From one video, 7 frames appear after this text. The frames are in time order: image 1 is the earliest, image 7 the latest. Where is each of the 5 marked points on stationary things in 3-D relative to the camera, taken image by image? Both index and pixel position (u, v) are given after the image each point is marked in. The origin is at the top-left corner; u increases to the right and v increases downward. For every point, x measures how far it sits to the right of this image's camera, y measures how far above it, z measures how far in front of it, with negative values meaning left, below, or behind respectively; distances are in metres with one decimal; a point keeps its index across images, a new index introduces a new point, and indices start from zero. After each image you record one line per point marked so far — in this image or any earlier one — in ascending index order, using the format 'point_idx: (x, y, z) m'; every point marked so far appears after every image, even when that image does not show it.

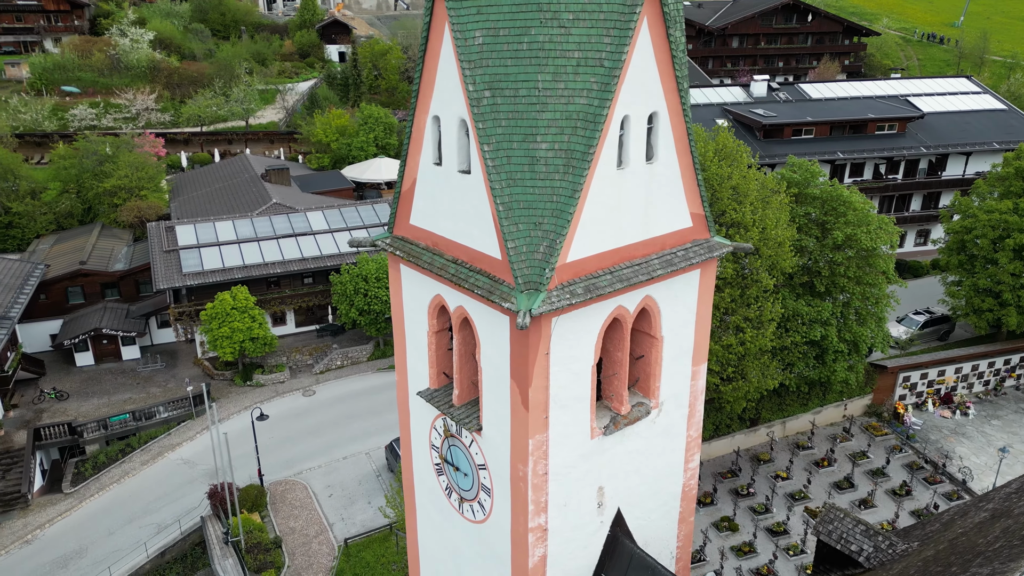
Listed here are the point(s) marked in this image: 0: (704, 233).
0: (+2.8, +0.8, +10.6) m
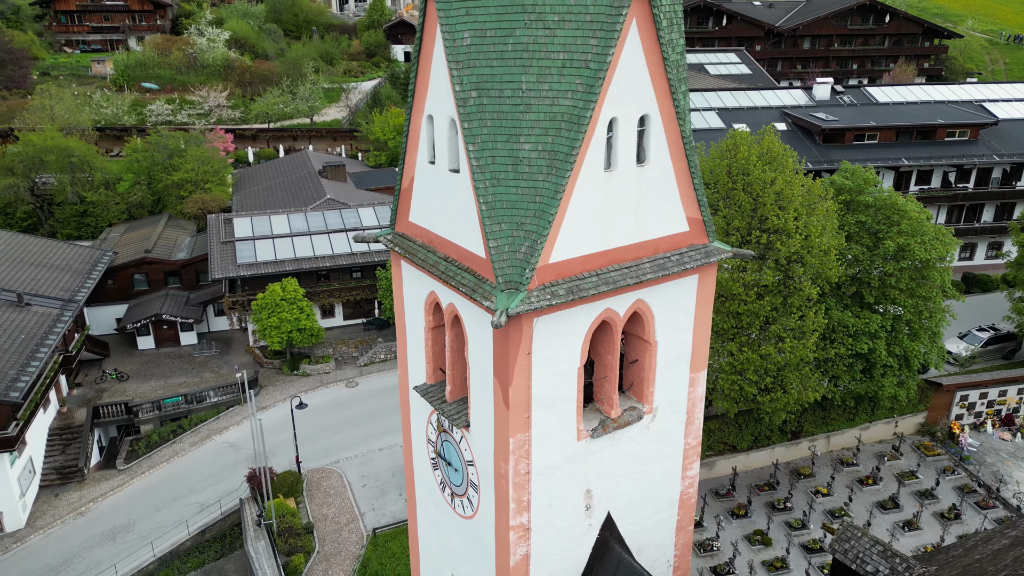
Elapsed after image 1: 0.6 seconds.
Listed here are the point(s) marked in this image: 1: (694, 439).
0: (+2.7, +0.7, +10.5) m
1: (+2.9, -2.4, +11.7) m
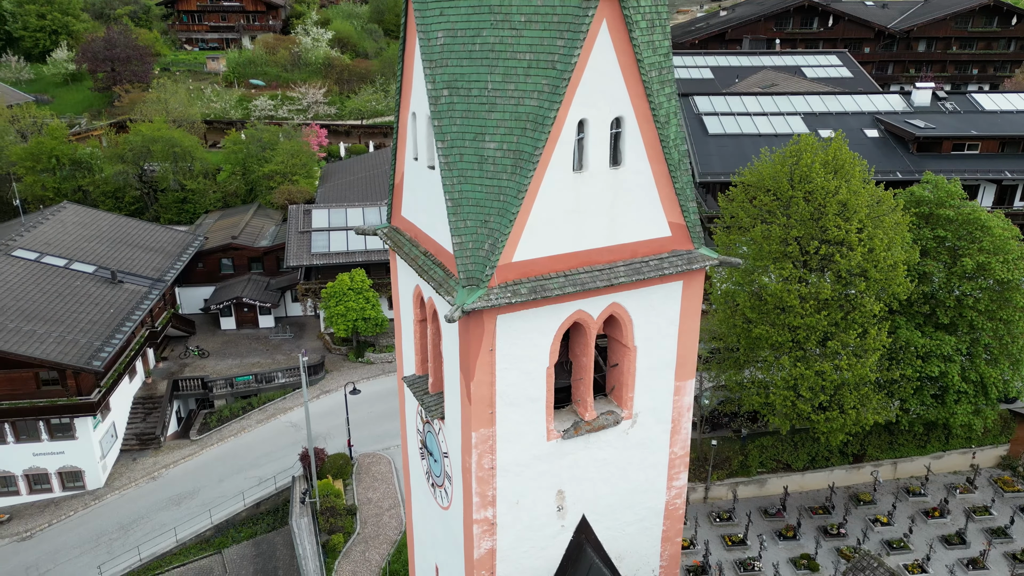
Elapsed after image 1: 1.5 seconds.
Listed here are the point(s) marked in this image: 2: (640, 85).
0: (+2.4, +0.6, +10.3) m
1: (+2.6, -2.5, +11.5) m
2: (+1.6, +2.5, +9.2) m
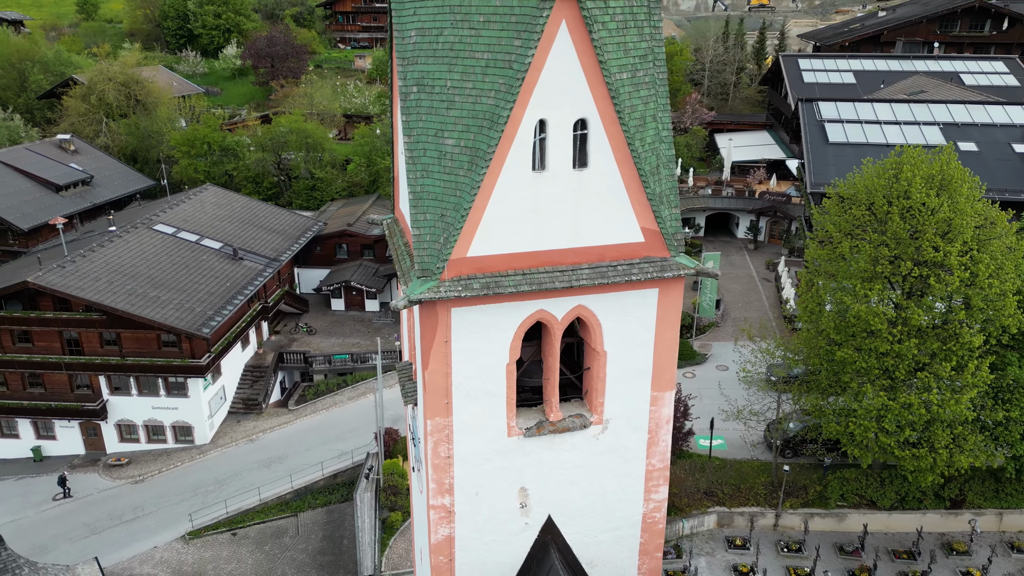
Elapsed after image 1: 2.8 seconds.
0: (+2.0, +0.5, +10.0) m
1: (+2.2, -2.6, +11.2) m
2: (+1.1, +2.5, +9.1) m
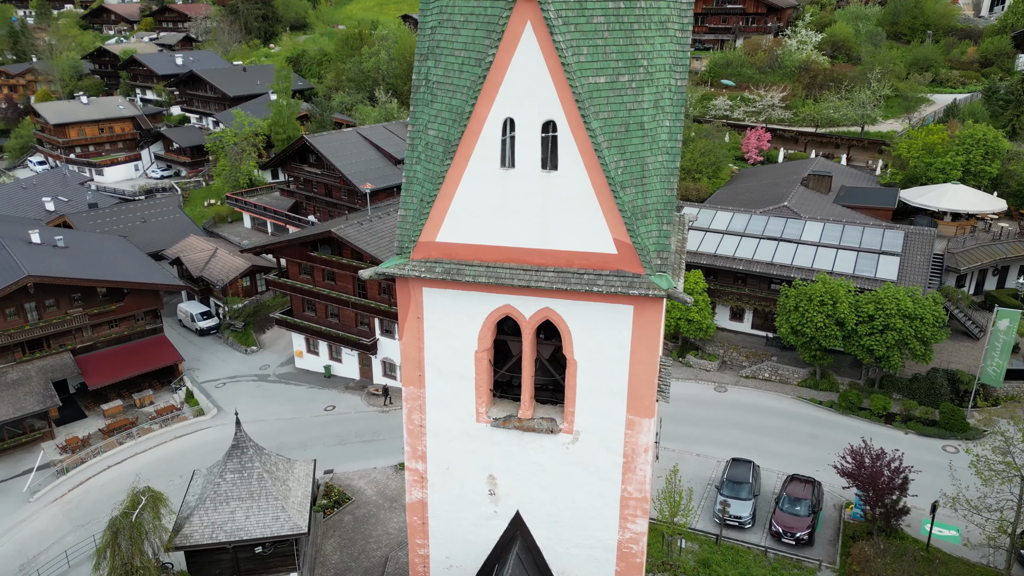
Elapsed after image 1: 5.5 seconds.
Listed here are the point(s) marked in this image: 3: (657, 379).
0: (+1.6, +0.3, +9.4) m
1: (+1.8, -2.9, +10.5) m
2: (+0.7, +2.4, +8.9) m
3: (+1.9, -1.2, +9.9) m
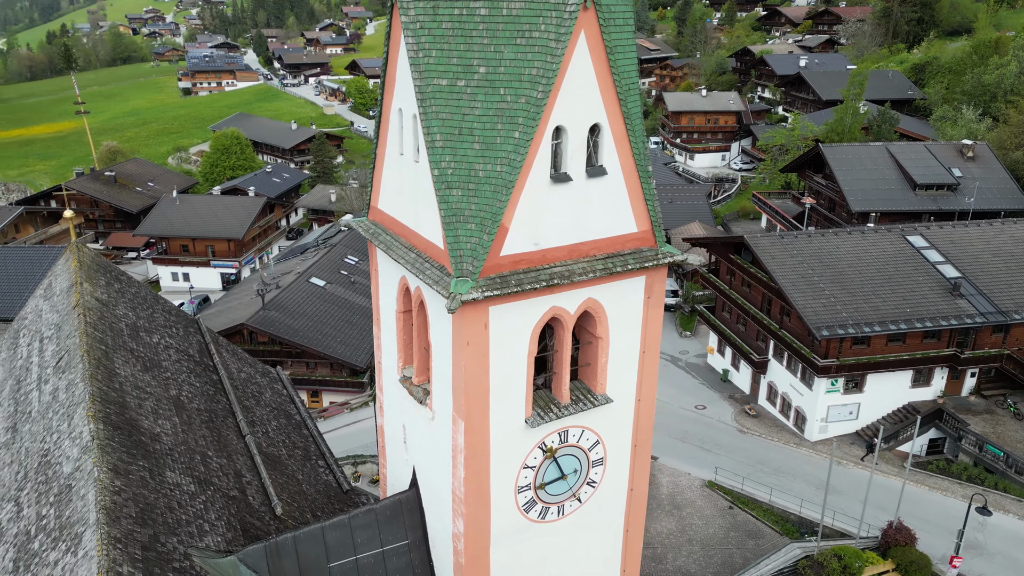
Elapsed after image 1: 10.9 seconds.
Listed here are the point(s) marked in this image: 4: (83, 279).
0: (+2.3, +0.5, +10.8) m
1: (+2.3, -2.7, +11.9) m
2: (+1.5, +2.7, +10.2) m
3: (+2.6, -1.0, +11.3) m
4: (-11.1, +0.3, +19.0) m
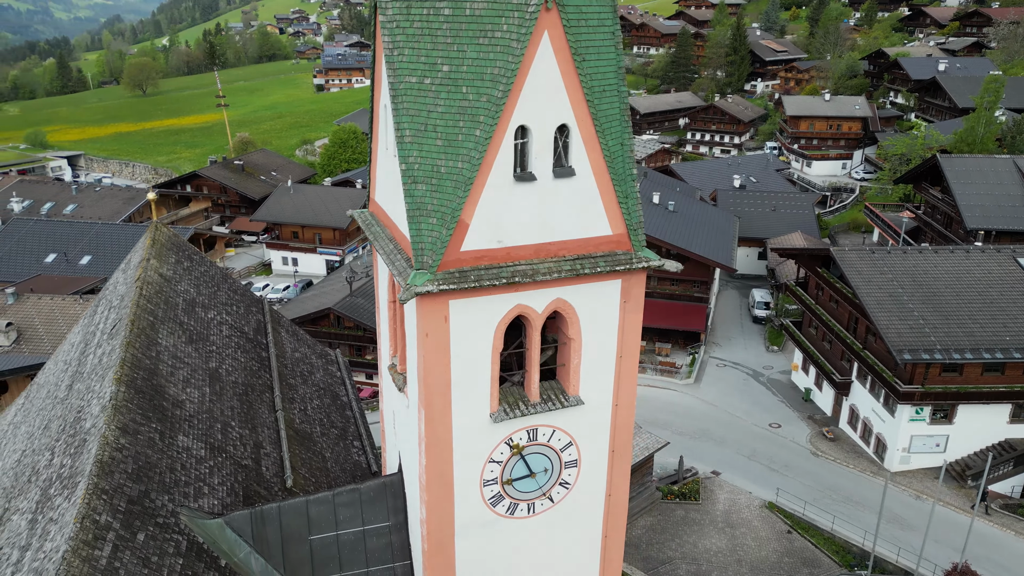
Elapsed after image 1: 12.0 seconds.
0: (+1.8, +0.5, +10.6) m
1: (+1.8, -2.7, +11.7) m
2: (+1.0, +2.6, +10.2) m
3: (+2.0, -1.1, +11.1) m
4: (-10.2, +0.9, +20.8) m
